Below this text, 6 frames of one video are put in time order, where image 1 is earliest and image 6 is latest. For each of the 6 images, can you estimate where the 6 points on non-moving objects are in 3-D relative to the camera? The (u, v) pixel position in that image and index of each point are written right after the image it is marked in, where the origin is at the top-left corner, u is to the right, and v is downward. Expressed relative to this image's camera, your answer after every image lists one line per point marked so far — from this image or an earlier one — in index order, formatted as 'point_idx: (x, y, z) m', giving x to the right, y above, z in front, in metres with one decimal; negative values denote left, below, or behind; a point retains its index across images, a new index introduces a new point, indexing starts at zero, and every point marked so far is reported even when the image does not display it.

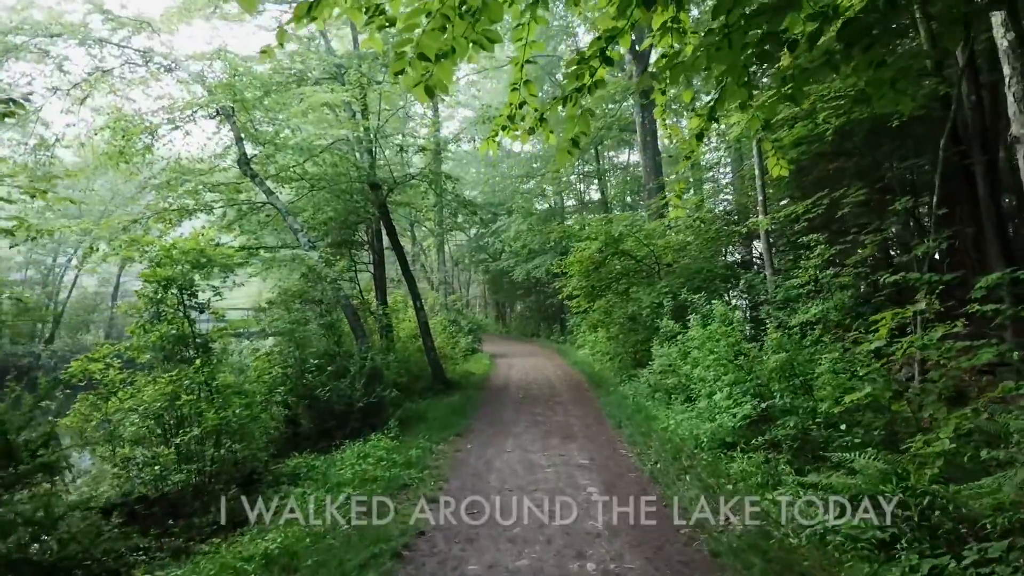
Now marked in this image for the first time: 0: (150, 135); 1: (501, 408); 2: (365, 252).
0: (-7.0, +2.9, +12.0) m
1: (-0.2, -2.3, +12.3) m
2: (-3.6, +0.8, +15.7) m
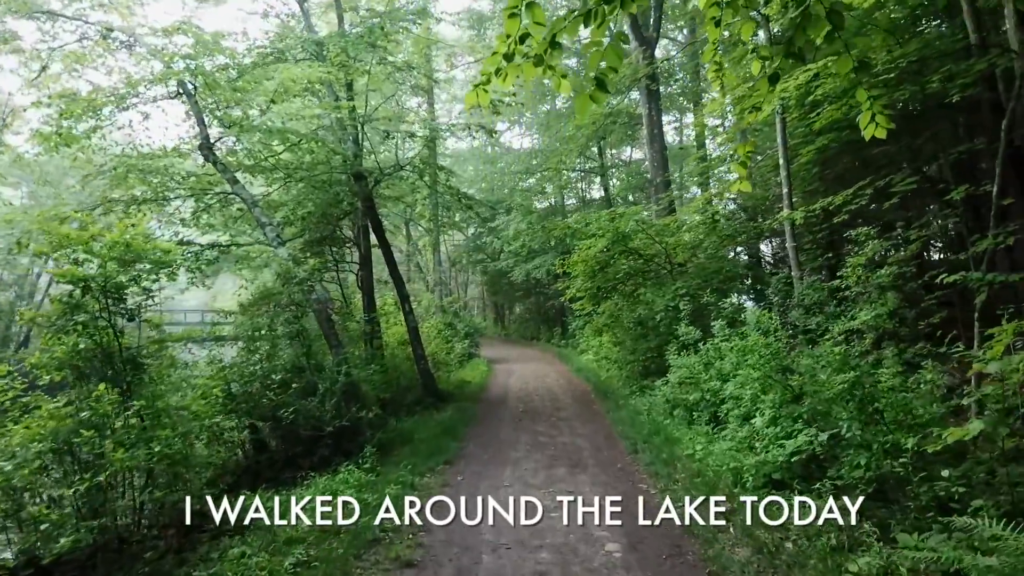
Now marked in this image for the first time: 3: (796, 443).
0: (-7.0, +2.9, +10.7) m
1: (-0.2, -2.4, +11.0) m
2: (-3.6, +0.8, +14.3) m
3: (+2.6, -1.4, +5.8) m
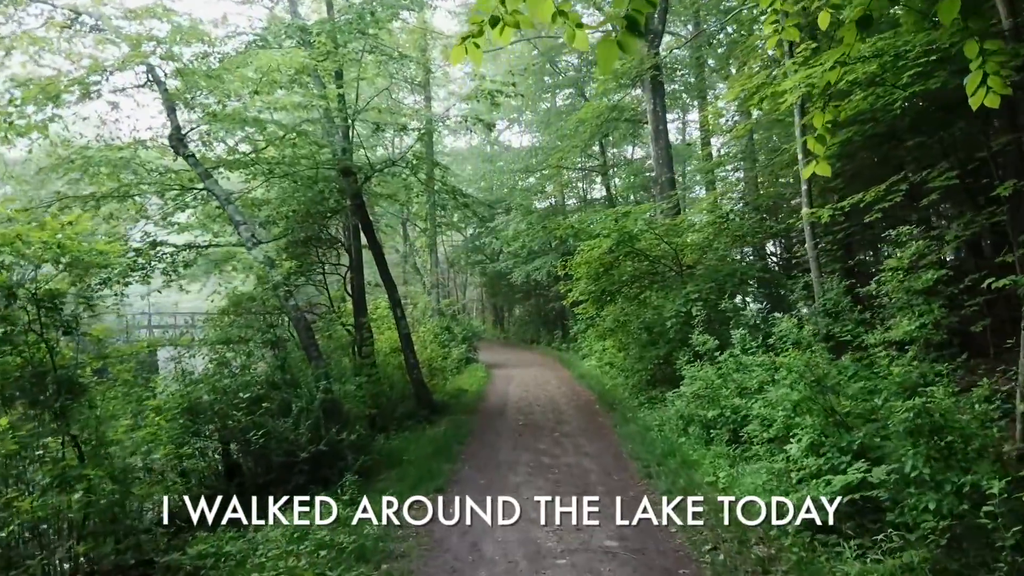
0: (-7.0, +2.8, +9.8) m
1: (-0.2, -2.4, +10.1) m
2: (-3.6, +0.7, +13.4) m
3: (+2.6, -1.5, +4.9) m
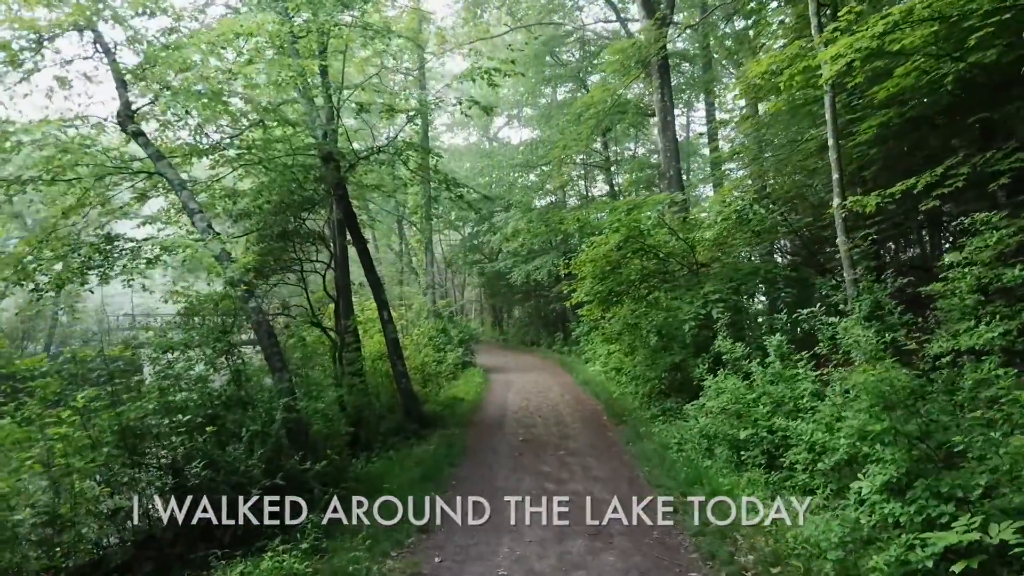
0: (-7.0, +2.8, +8.6) m
1: (-0.2, -2.4, +8.9) m
2: (-3.6, +0.7, +12.2) m
3: (+2.6, -1.5, +3.7) m
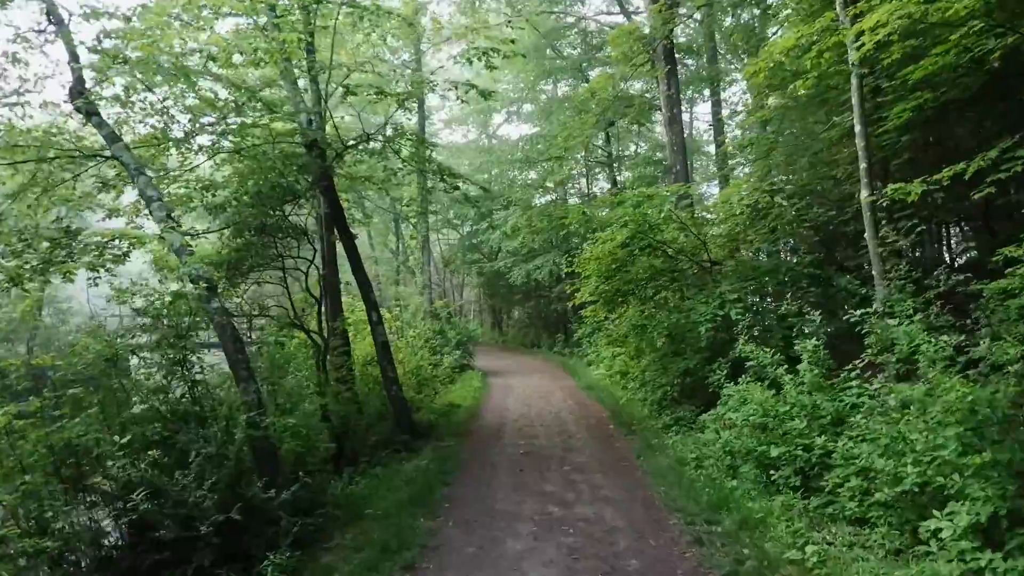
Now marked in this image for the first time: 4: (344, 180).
0: (-7.0, +2.8, +7.7) m
1: (-0.2, -2.4, +8.0) m
2: (-3.6, +0.7, +11.4) m
3: (+2.6, -1.5, +2.9) m
4: (-3.1, +2.0, +11.9) m
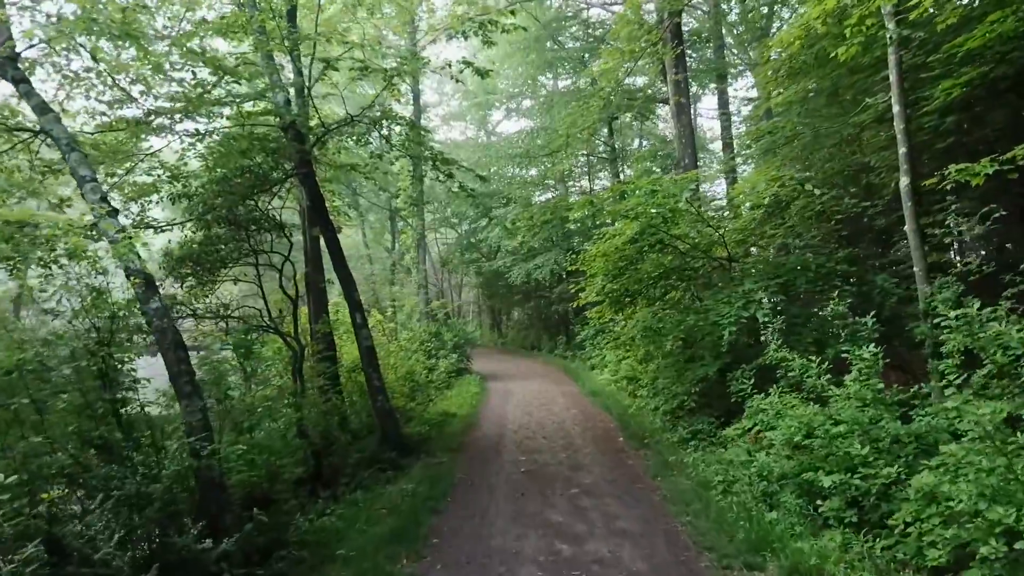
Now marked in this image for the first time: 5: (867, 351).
0: (-7.0, +2.9, +6.7) m
1: (-0.2, -2.4, +7.0) m
2: (-3.6, +0.7, +10.3) m
3: (+2.6, -1.4, +1.8) m
4: (-3.2, +2.0, +10.9) m
5: (+3.5, -0.6, +6.2) m
